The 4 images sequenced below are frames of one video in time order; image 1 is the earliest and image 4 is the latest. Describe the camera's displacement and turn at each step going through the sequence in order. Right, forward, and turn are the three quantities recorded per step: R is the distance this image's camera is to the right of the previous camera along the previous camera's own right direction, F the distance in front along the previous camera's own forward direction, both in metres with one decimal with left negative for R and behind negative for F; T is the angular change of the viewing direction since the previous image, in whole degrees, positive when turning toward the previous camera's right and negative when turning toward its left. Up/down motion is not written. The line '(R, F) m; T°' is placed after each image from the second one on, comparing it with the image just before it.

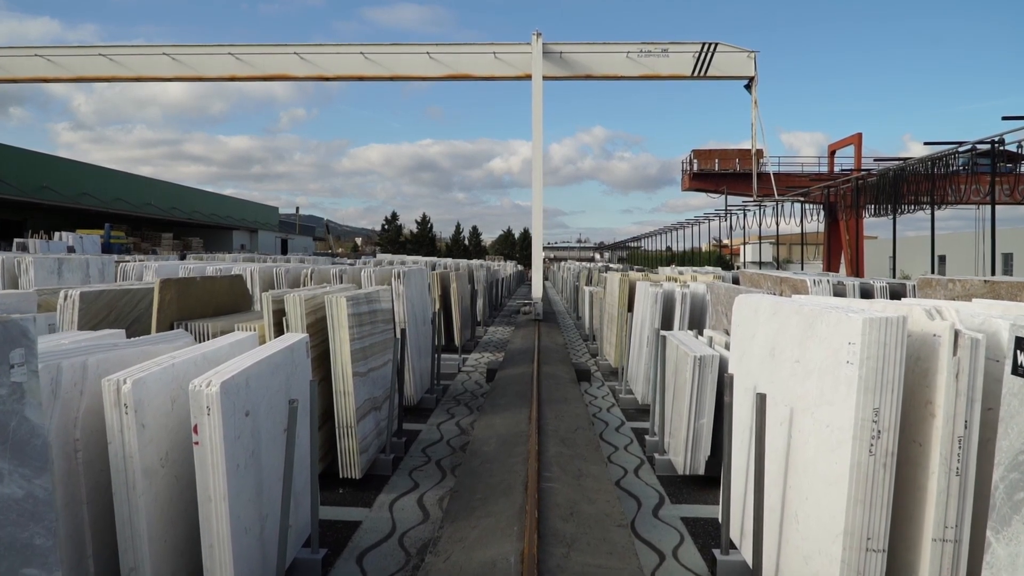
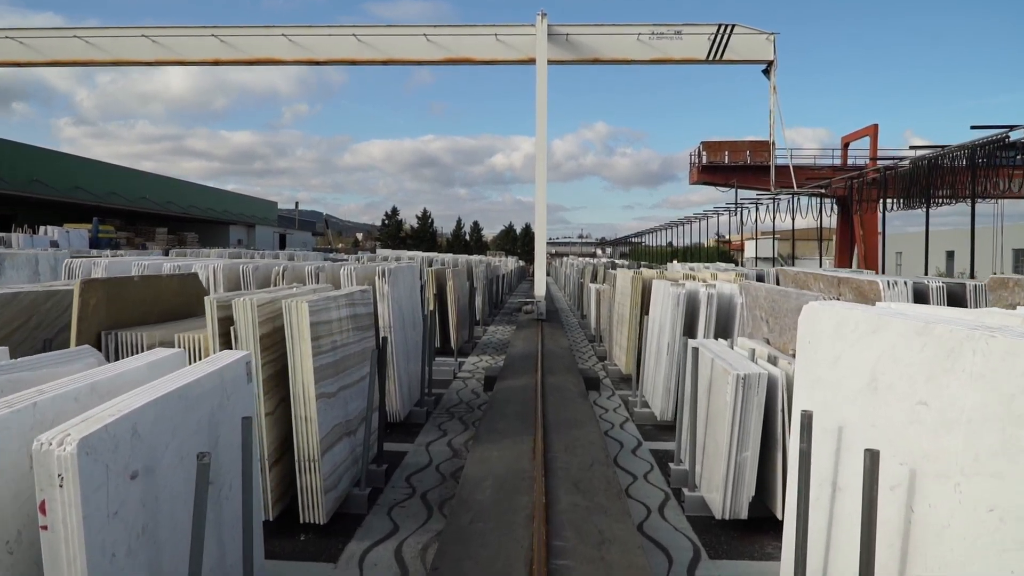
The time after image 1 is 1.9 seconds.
(0.0, +0.8) m; 0°
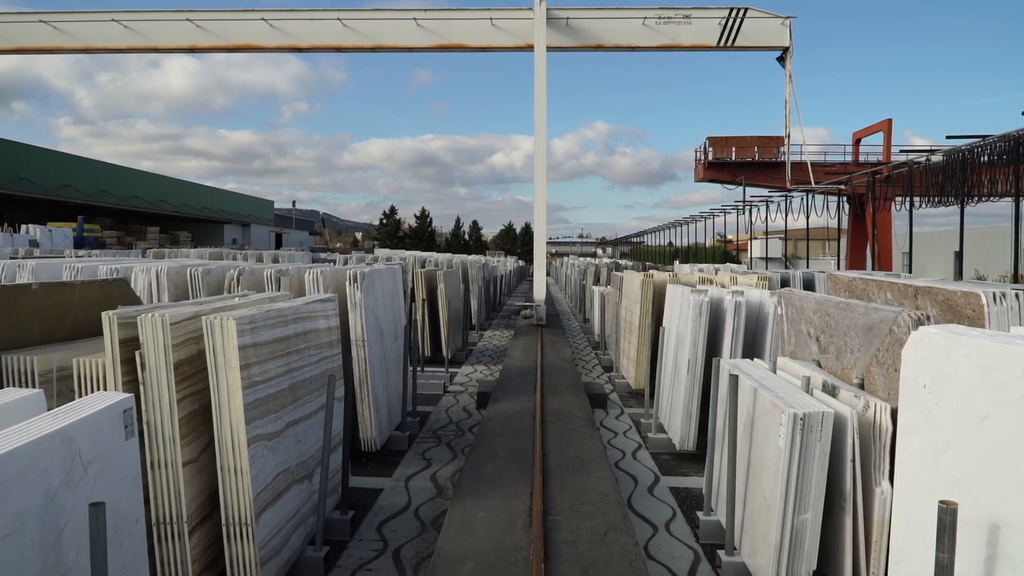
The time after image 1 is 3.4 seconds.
(0.0, +0.8) m; 0°
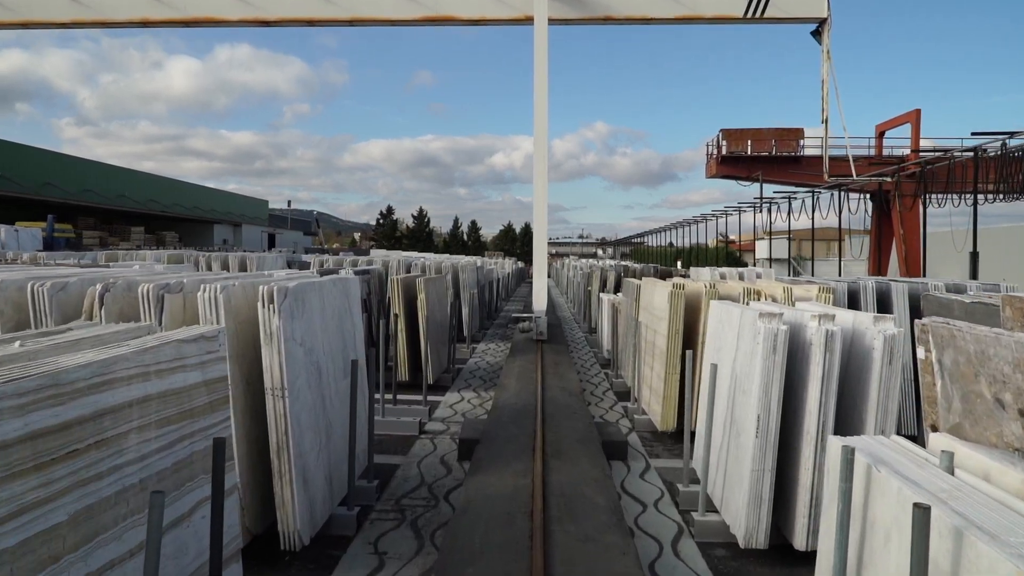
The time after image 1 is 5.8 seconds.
(+0.1, +1.4) m; 0°
